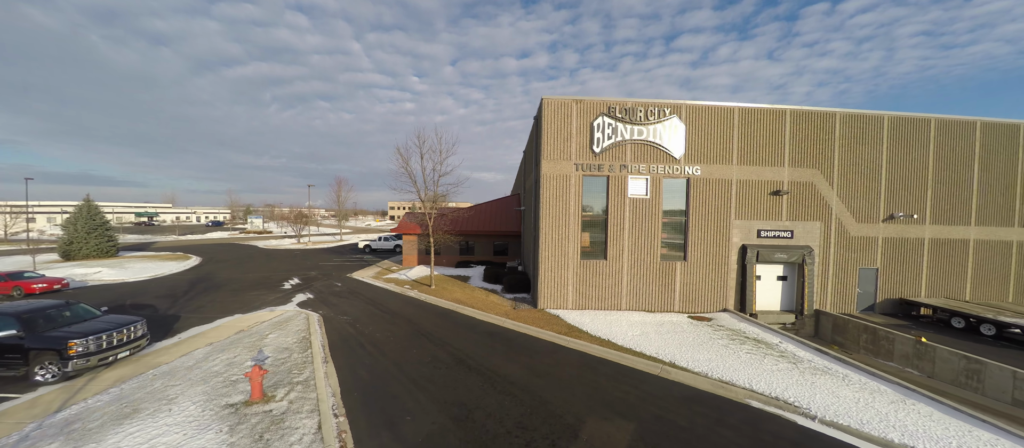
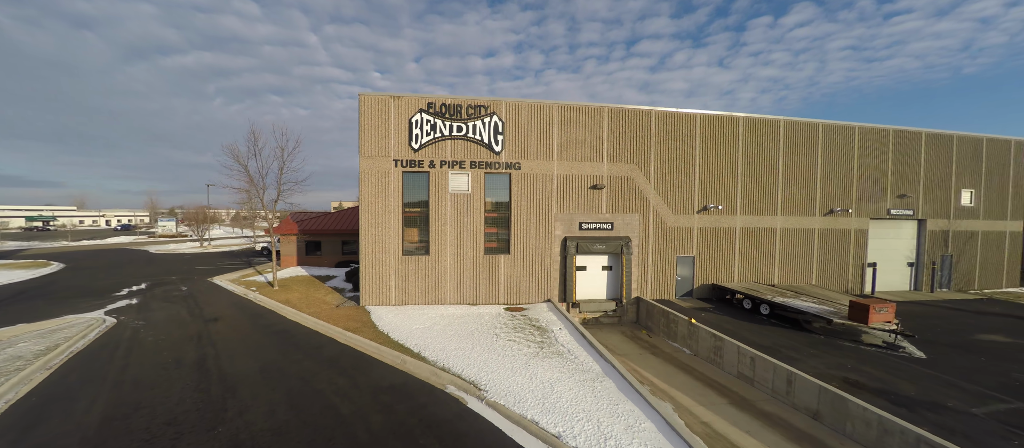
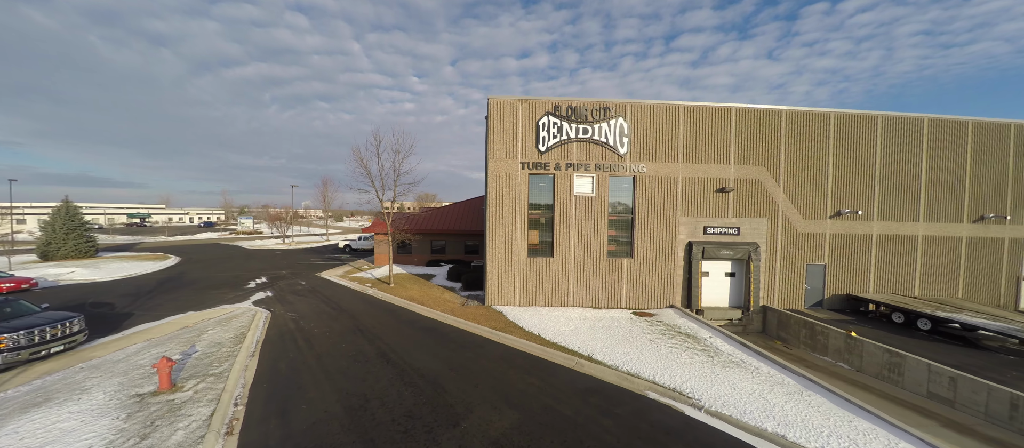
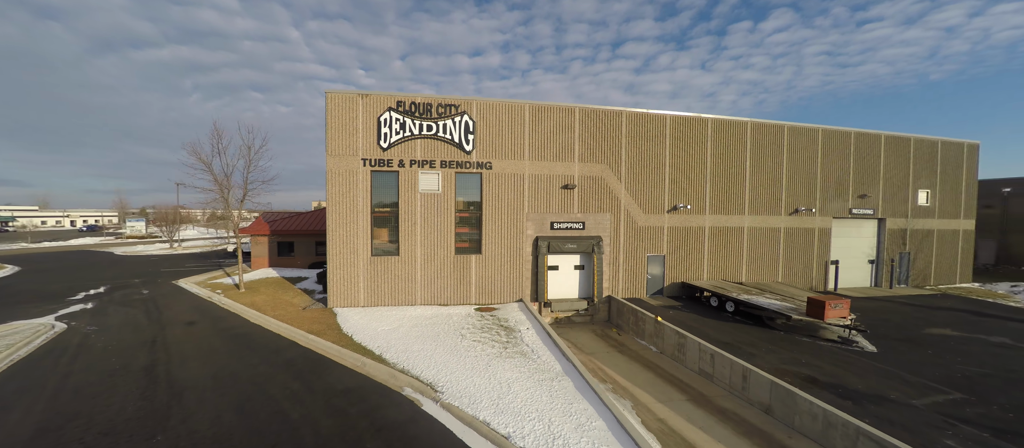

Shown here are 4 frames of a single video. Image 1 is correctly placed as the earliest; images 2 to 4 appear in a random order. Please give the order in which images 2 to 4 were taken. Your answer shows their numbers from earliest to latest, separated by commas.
3, 2, 4
